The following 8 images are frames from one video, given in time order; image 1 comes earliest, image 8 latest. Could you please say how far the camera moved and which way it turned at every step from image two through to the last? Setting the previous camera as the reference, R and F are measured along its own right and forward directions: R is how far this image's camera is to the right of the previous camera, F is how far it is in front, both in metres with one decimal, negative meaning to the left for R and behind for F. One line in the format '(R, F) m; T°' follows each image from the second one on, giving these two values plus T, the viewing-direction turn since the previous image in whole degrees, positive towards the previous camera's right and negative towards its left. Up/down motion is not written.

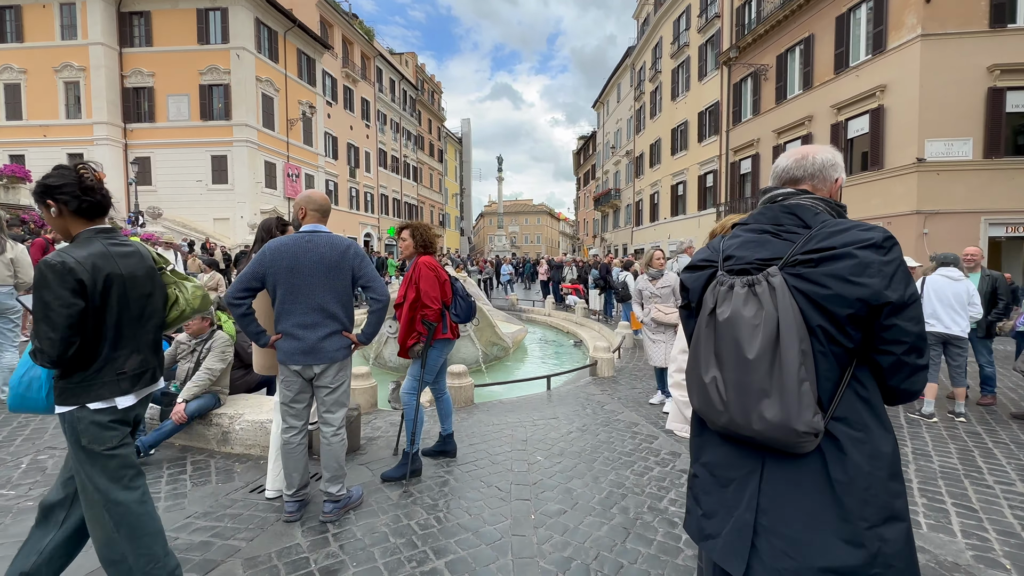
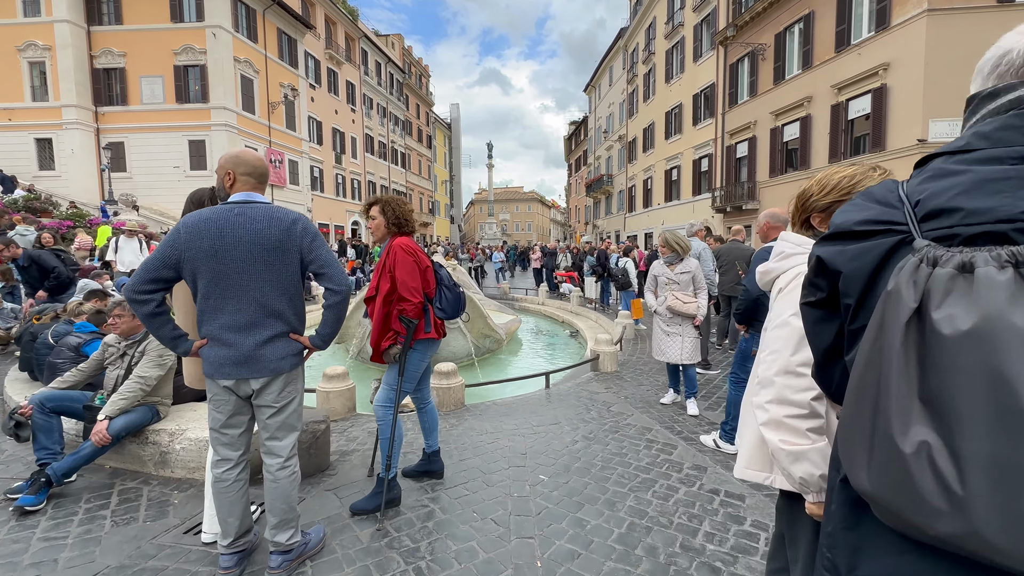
(0.0, +0.6) m; +1°
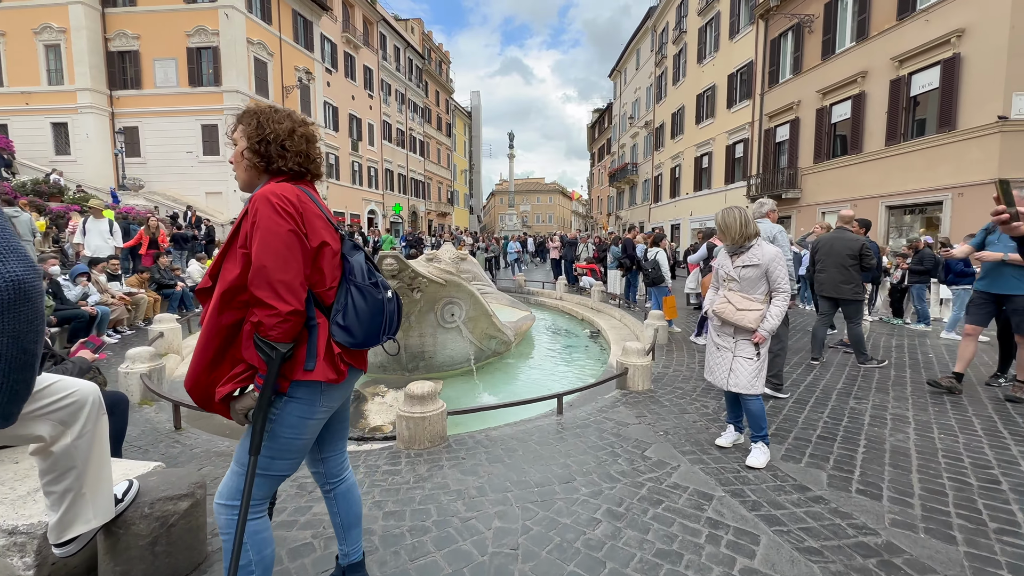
(+0.2, +1.3) m; -3°
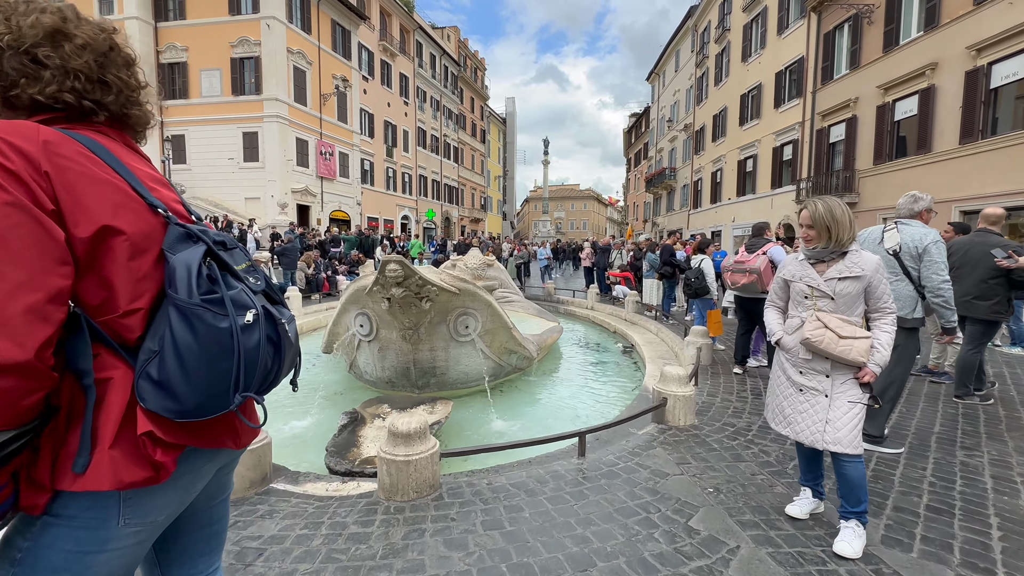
(+0.2, +0.7) m; -4°
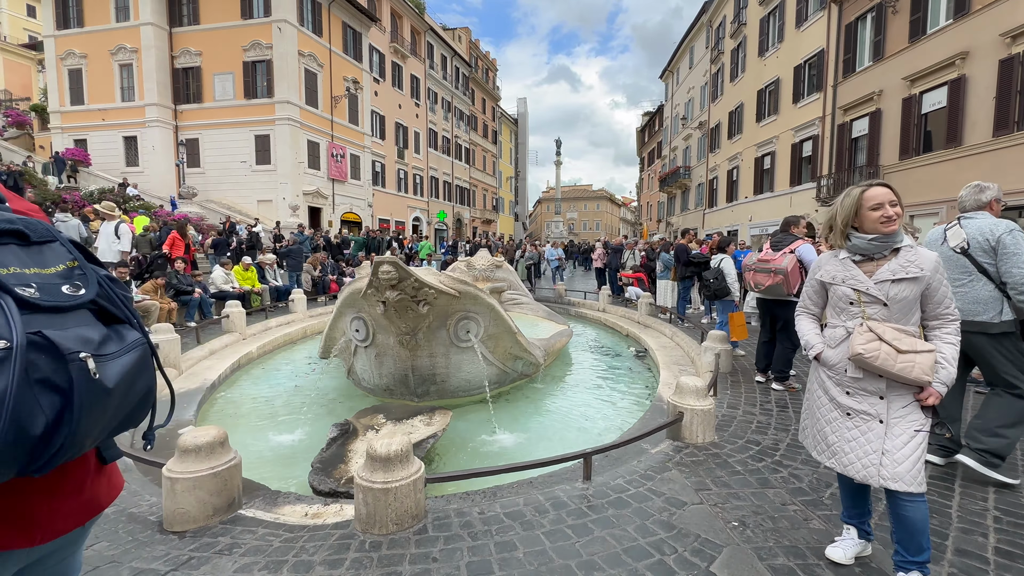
(+0.1, +0.4) m; -2°
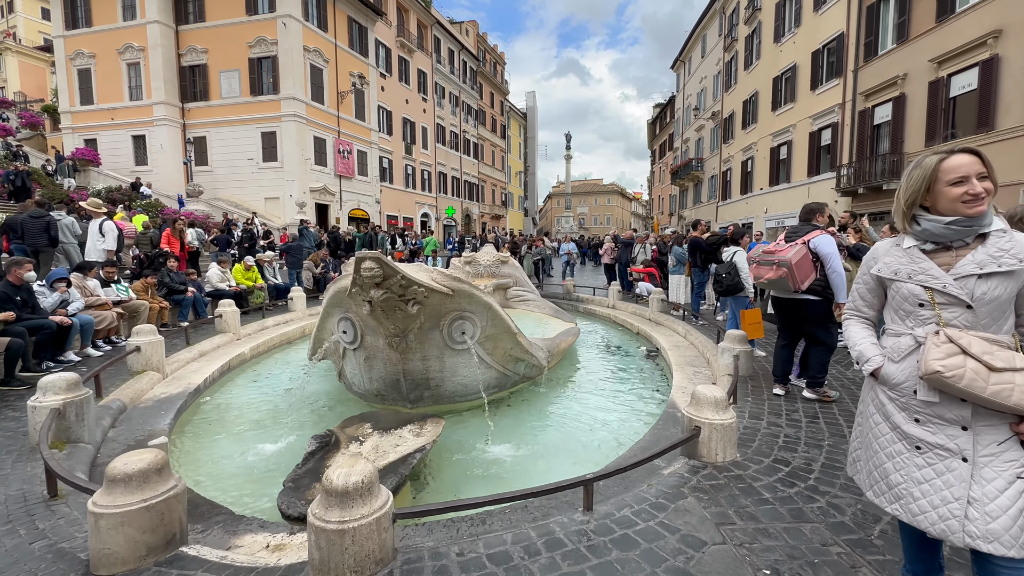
(+0.1, +0.4) m; -1°
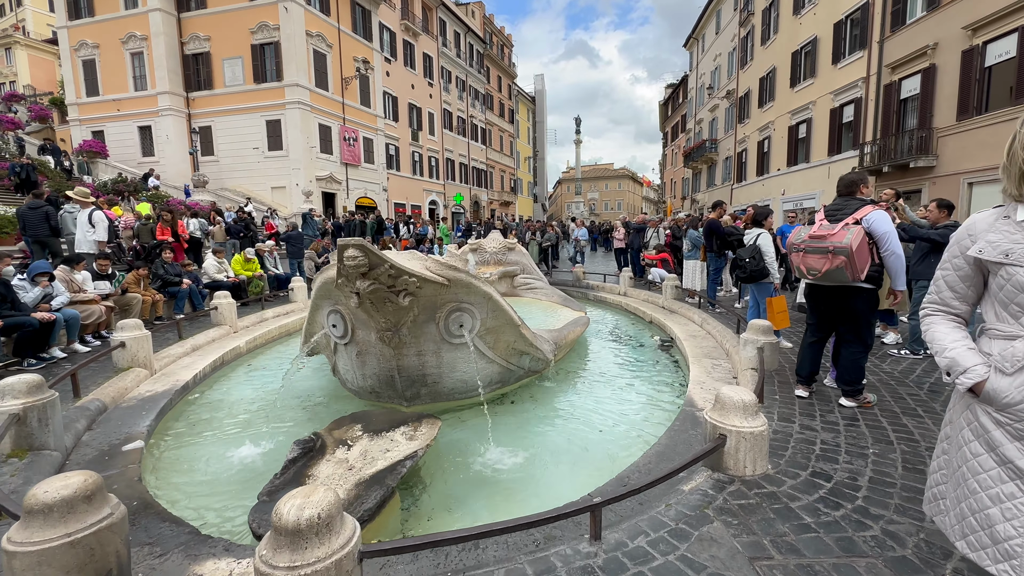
(+0.1, +0.4) m; -1°
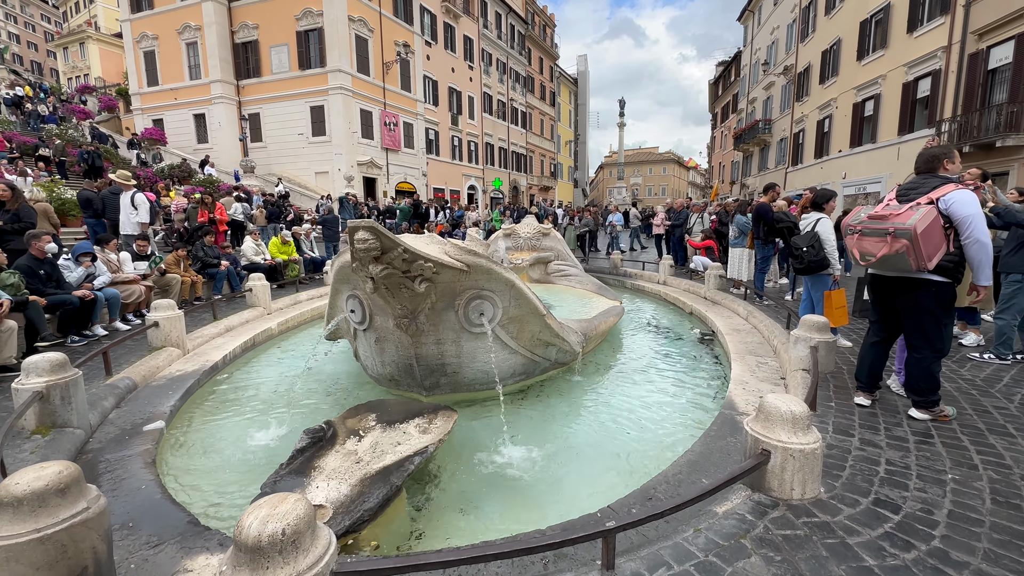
(+0.1, +0.3) m; -5°
